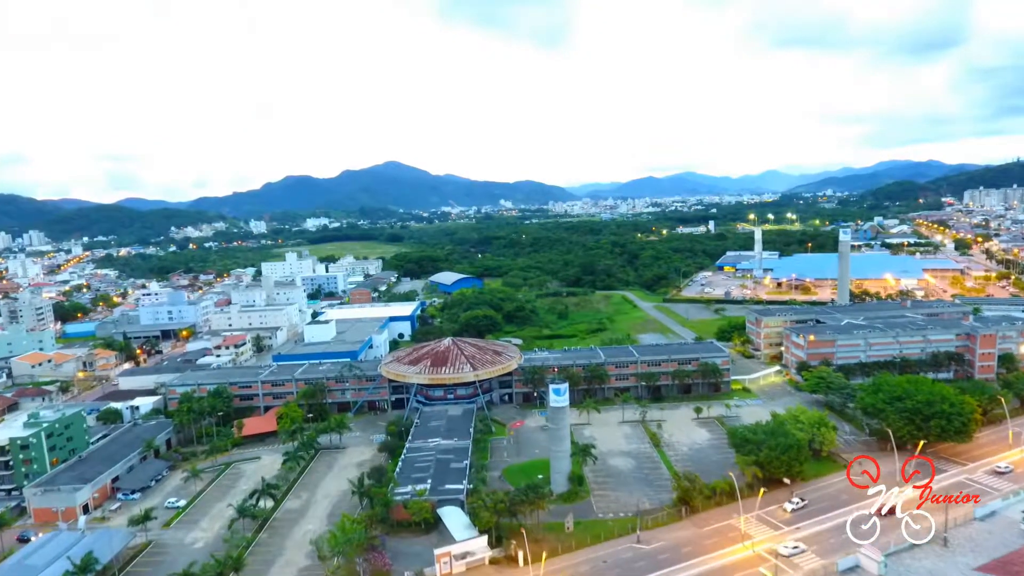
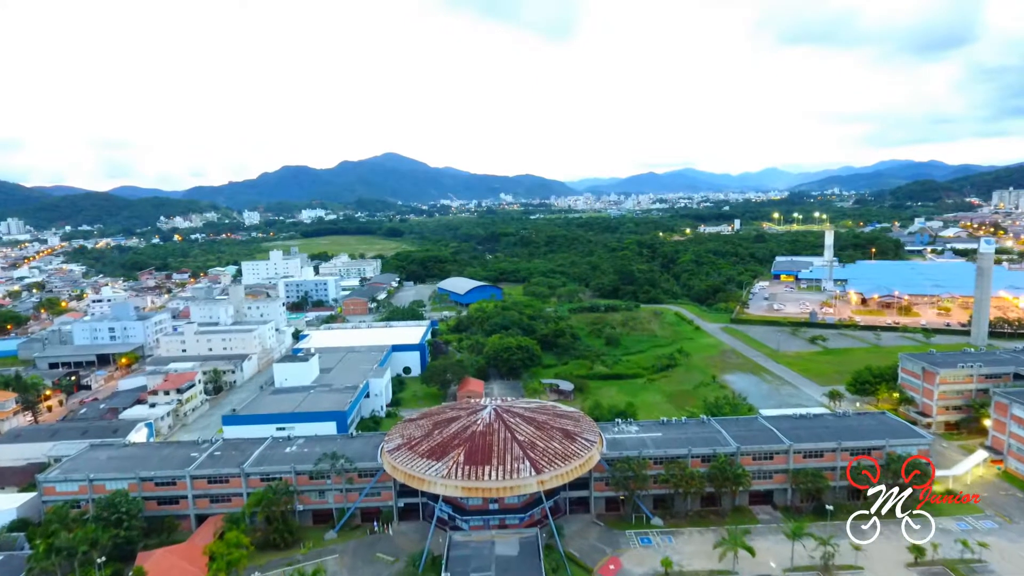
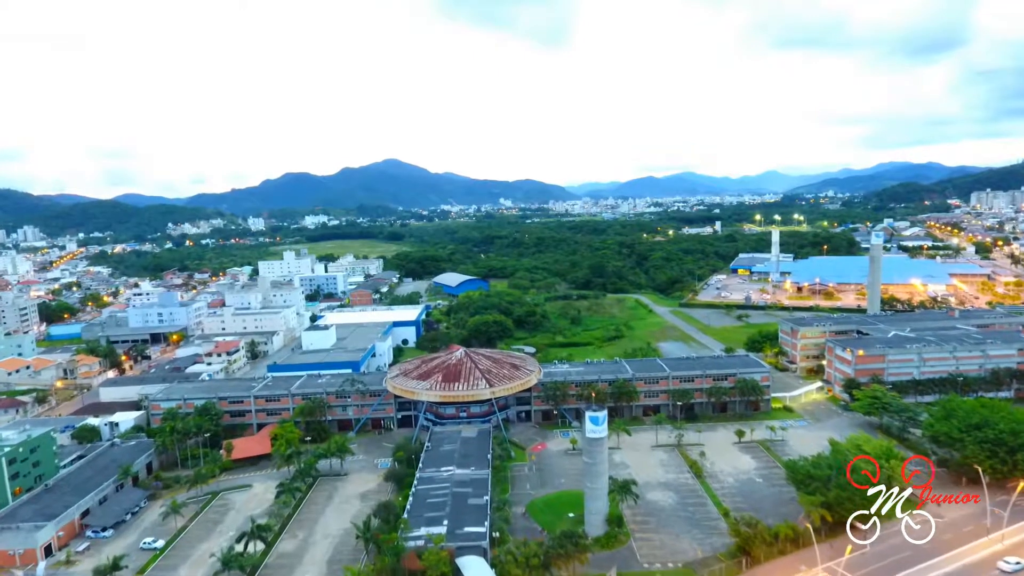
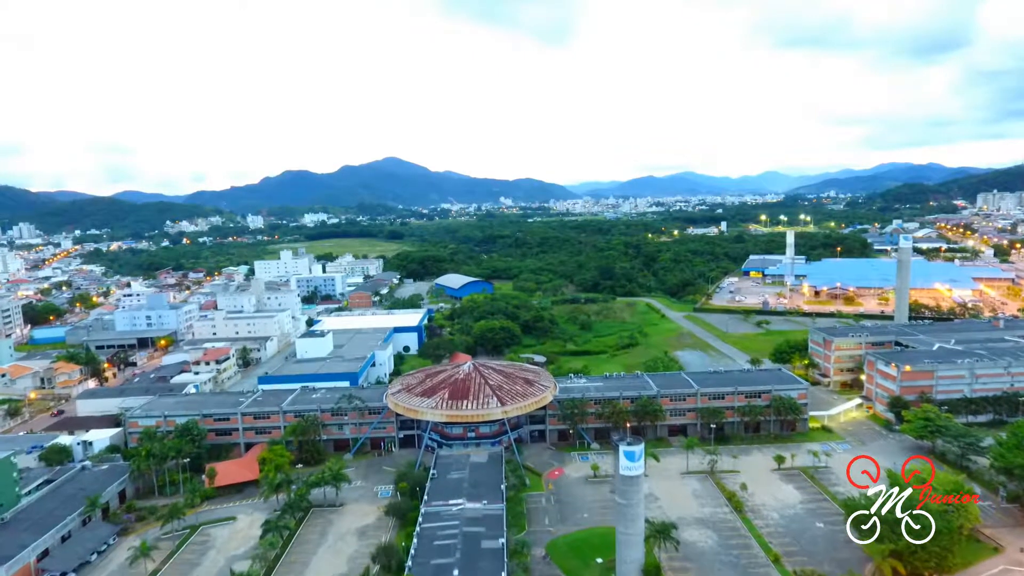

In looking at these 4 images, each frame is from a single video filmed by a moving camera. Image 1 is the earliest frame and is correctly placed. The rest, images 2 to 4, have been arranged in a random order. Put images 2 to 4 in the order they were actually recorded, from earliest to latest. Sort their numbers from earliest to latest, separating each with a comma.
3, 4, 2
